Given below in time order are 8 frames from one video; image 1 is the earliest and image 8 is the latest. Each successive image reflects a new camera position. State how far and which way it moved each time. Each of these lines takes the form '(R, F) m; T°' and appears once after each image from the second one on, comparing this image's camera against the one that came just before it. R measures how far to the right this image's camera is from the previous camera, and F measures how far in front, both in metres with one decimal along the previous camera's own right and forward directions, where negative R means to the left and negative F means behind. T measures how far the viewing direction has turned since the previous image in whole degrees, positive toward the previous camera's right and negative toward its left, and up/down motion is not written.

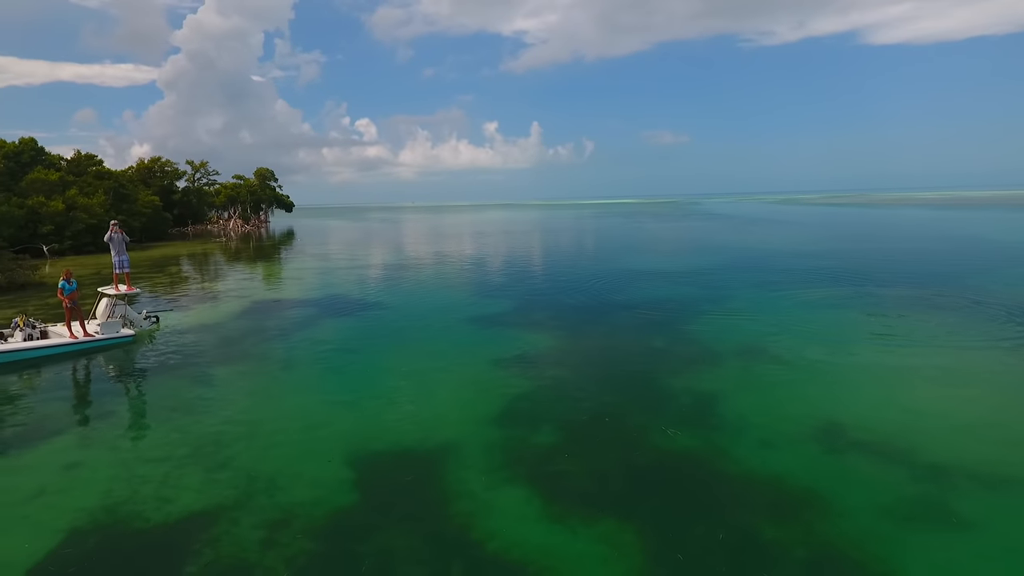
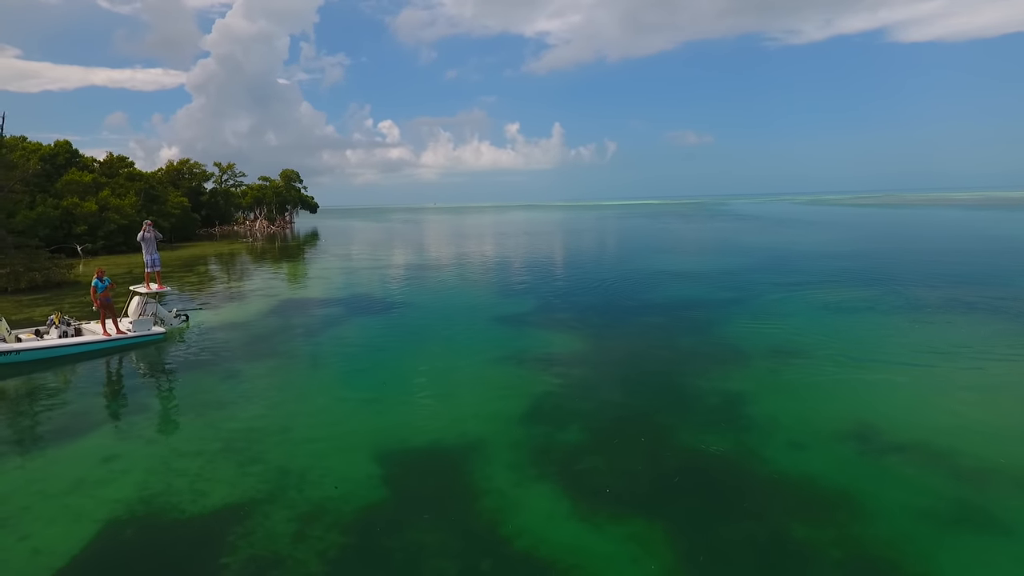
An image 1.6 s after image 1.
(0.0, 0.0) m; -2°
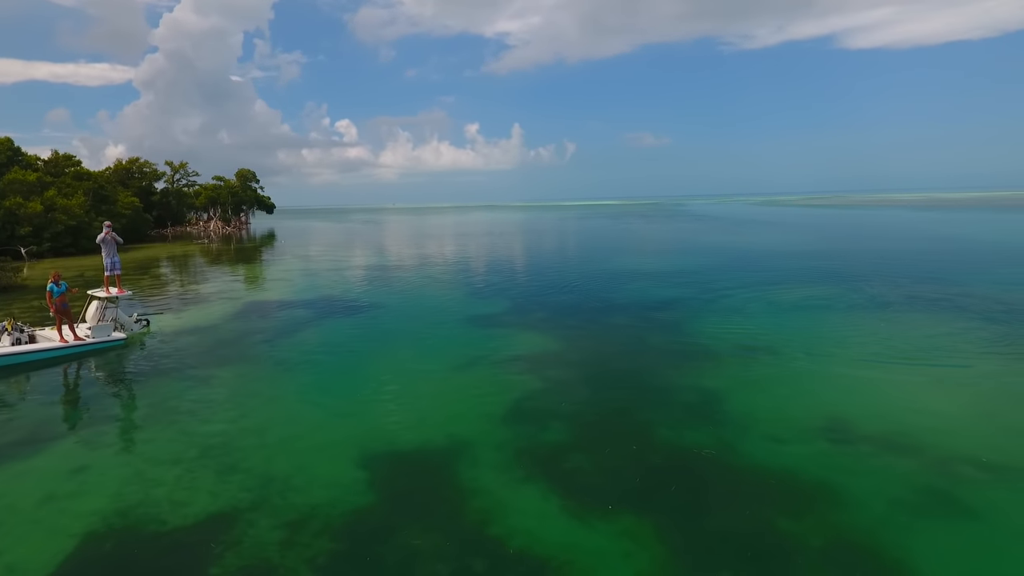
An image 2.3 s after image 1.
(-0.2, 0.0) m; +4°
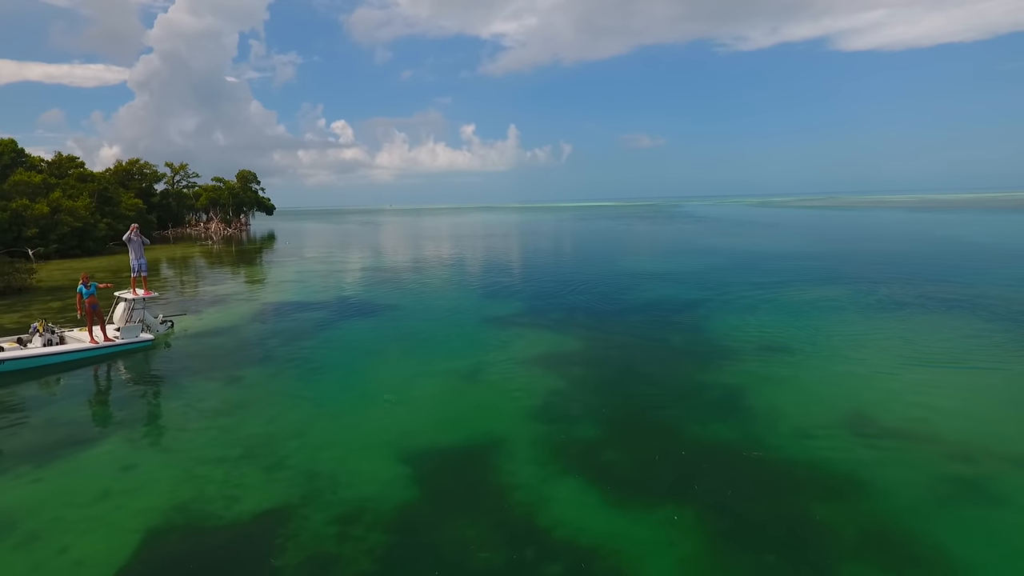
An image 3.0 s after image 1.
(-0.4, -0.1) m; 0°
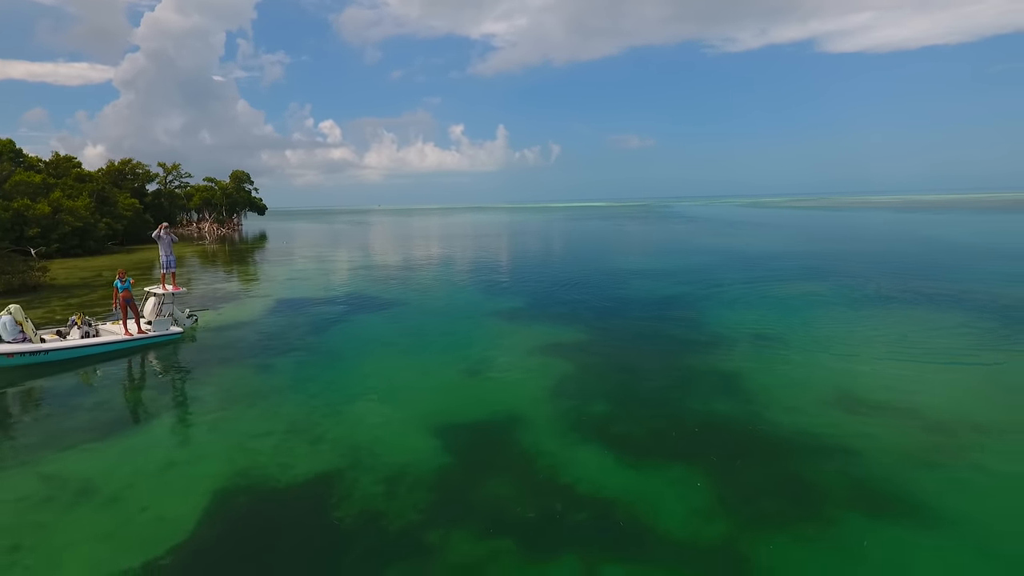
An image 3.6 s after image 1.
(-0.3, -0.6) m; +1°
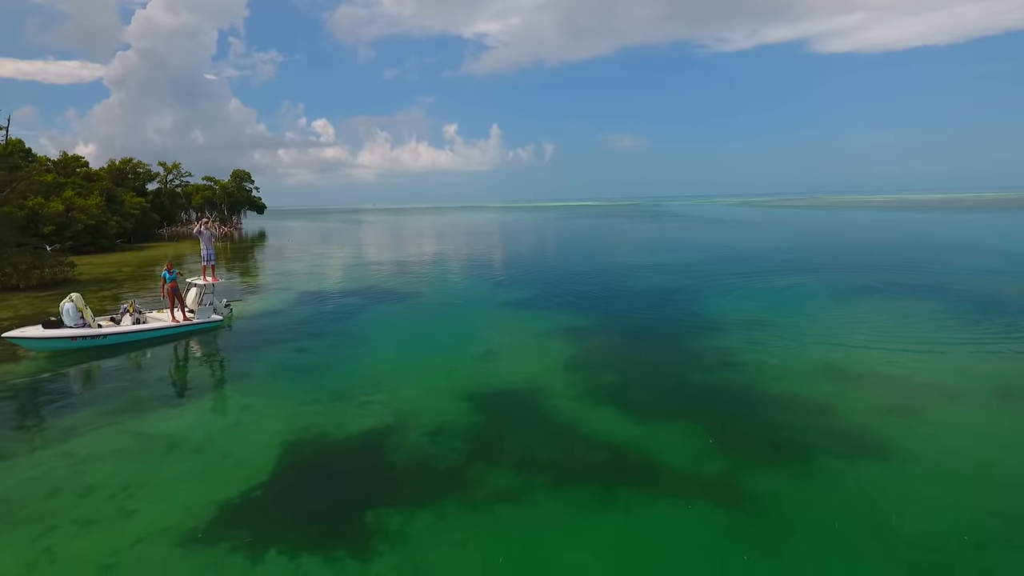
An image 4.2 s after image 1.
(-0.3, -0.9) m; +1°
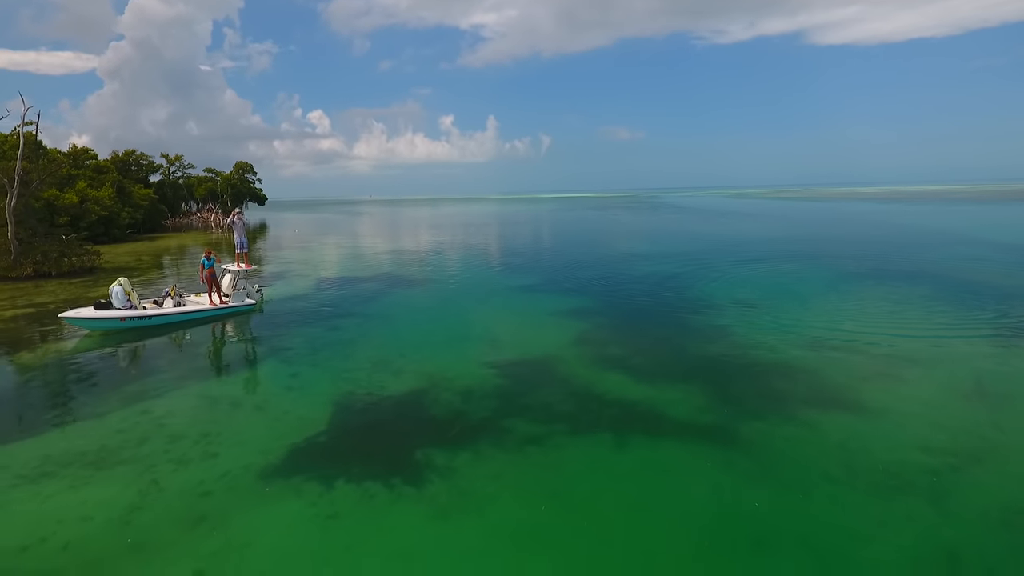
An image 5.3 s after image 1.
(-0.2, -0.9) m; 0°
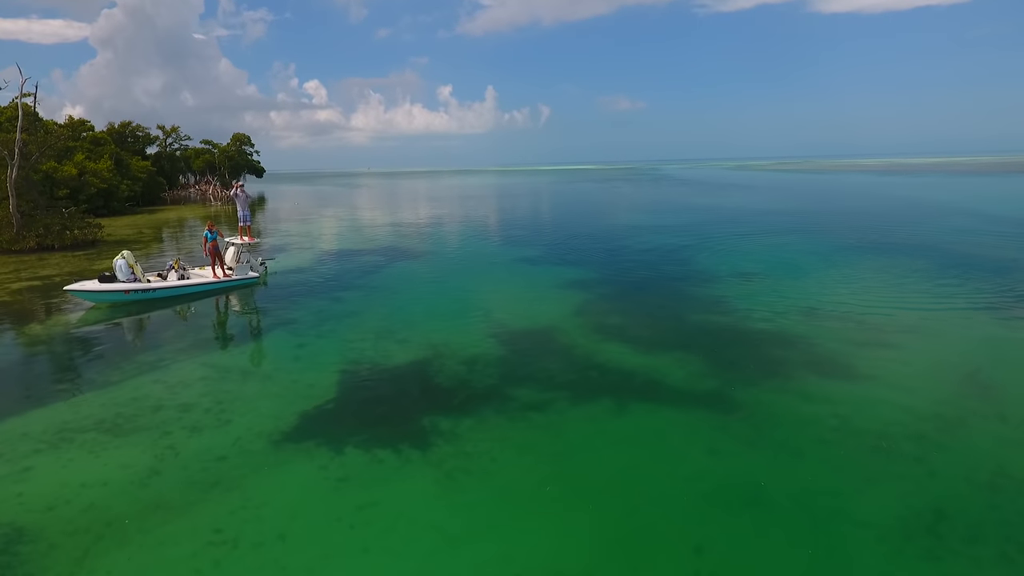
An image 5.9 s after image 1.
(0.0, -0.1) m; 0°
